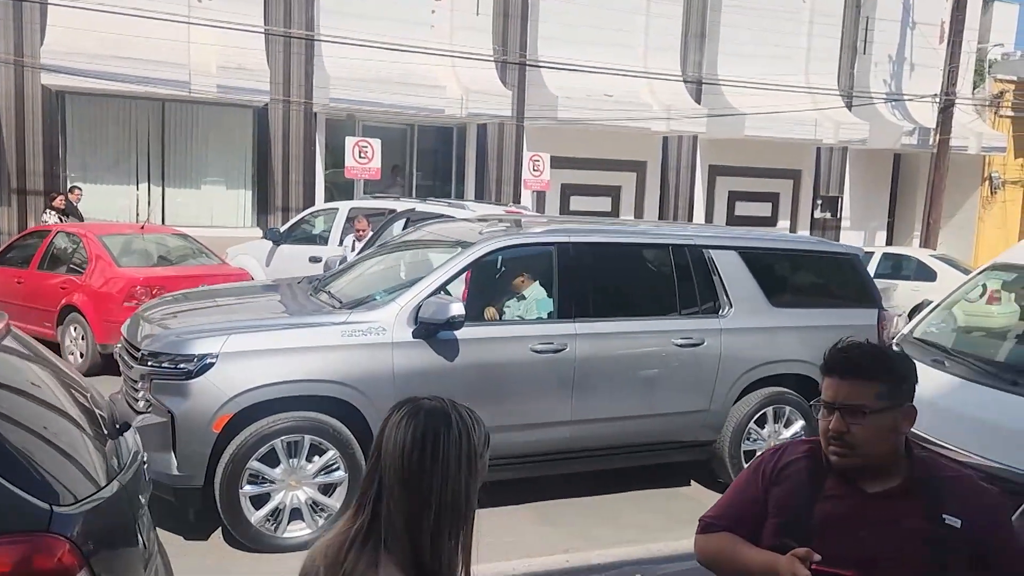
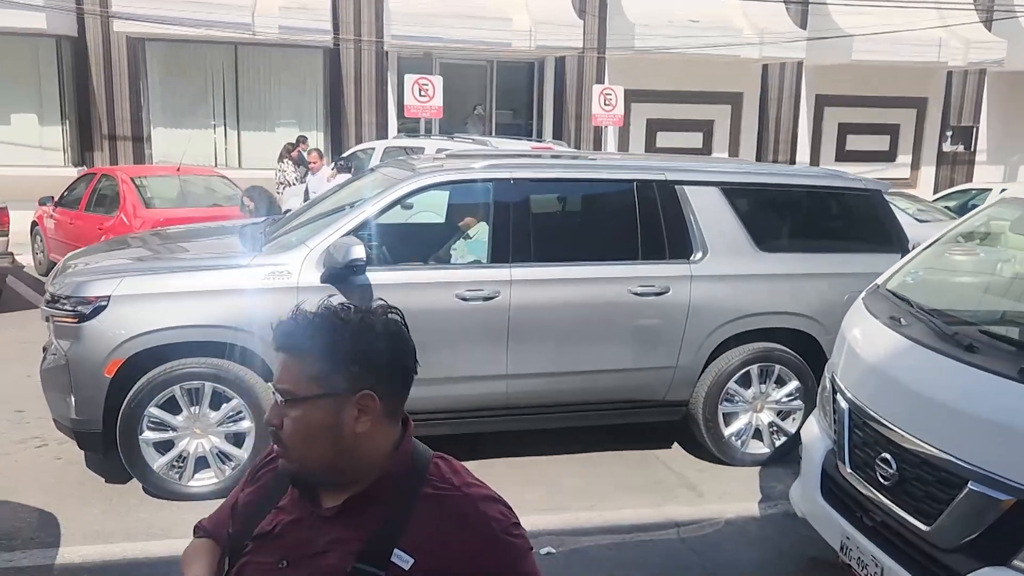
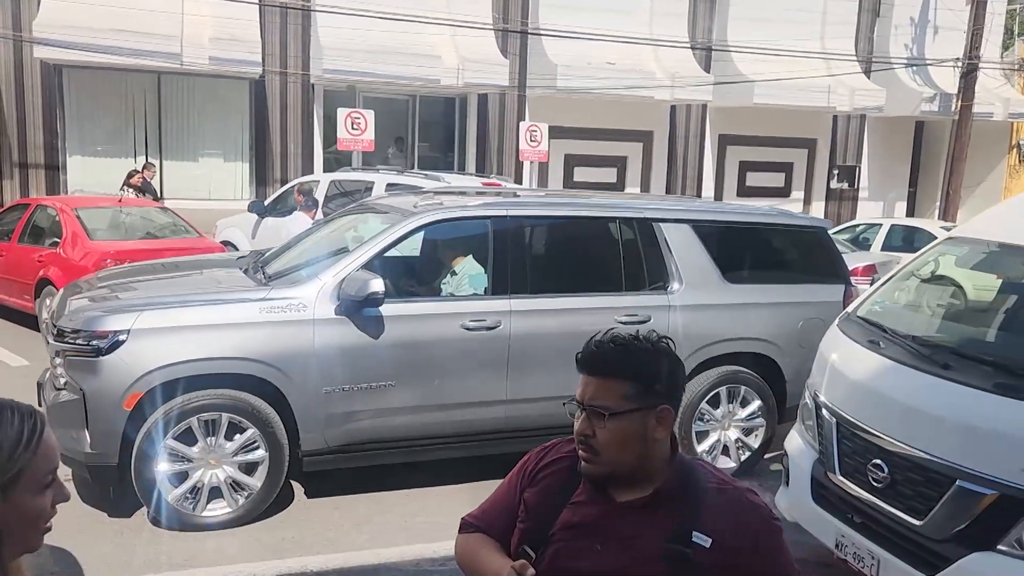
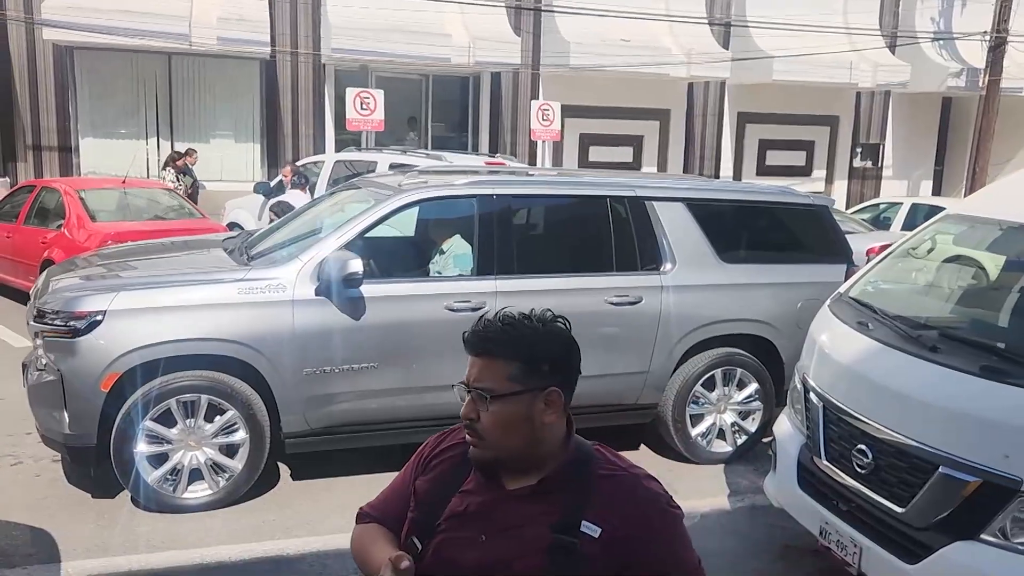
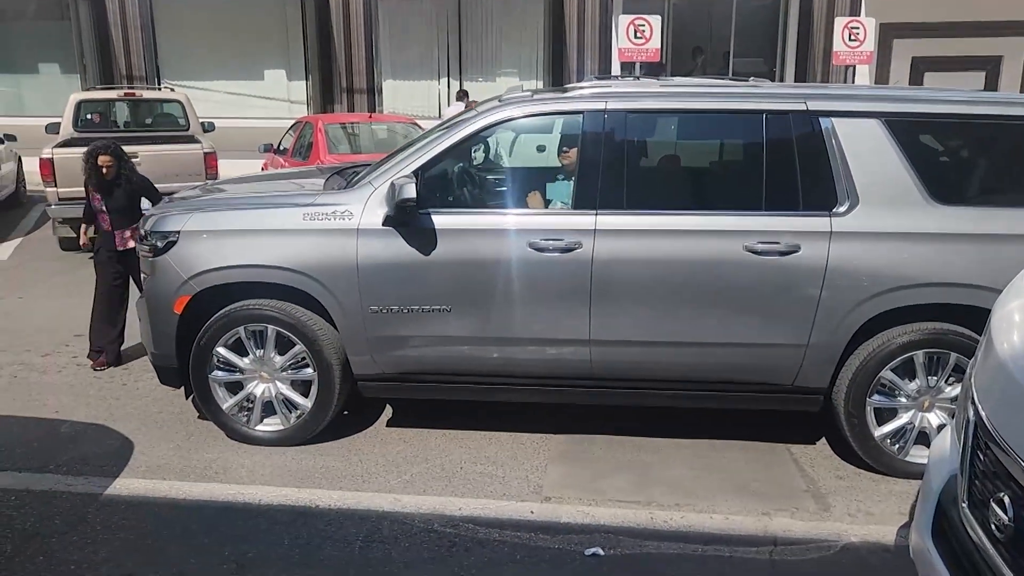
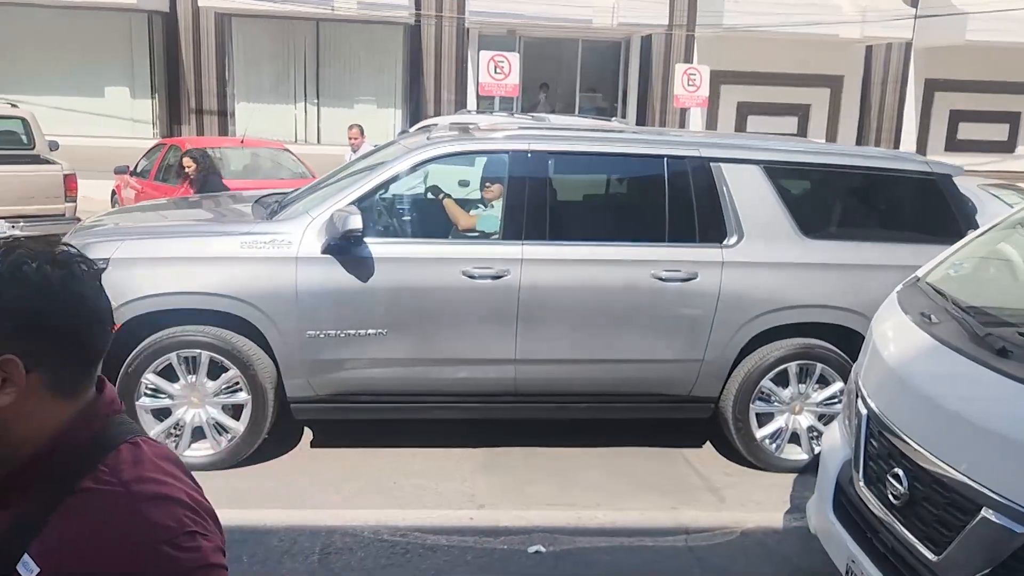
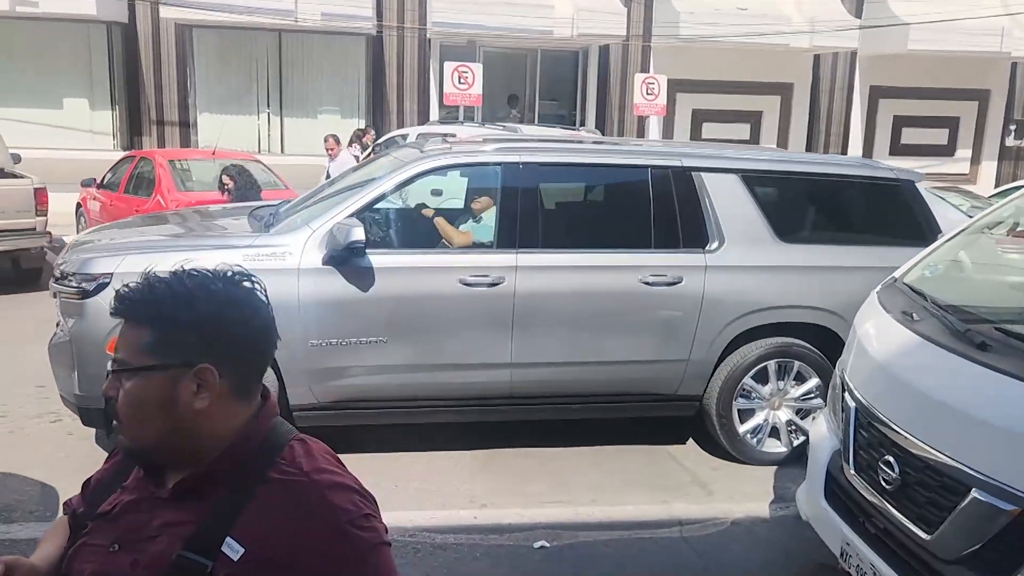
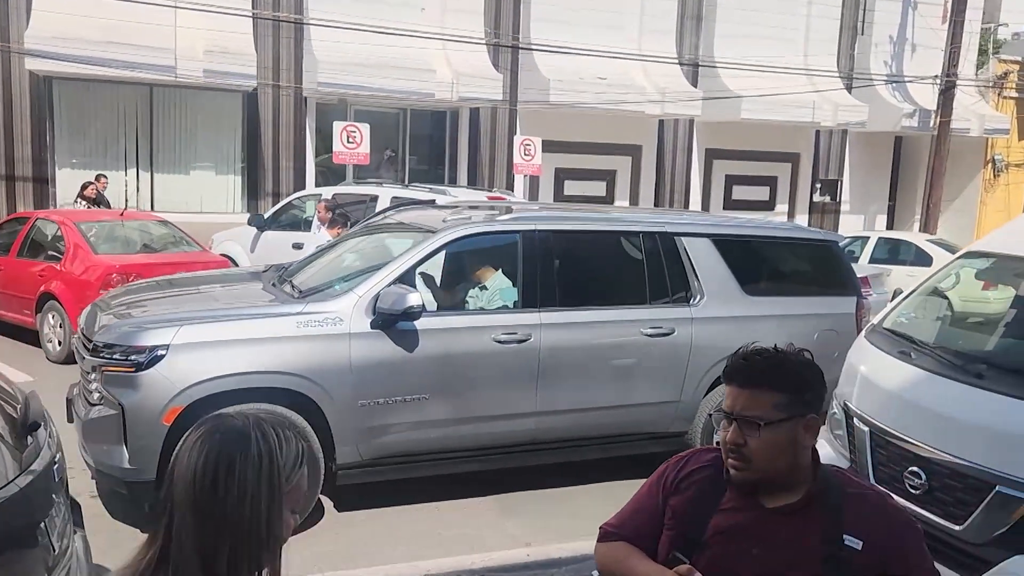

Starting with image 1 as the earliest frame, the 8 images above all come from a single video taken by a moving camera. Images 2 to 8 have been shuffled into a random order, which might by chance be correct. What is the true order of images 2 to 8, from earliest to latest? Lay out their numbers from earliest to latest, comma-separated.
8, 3, 4, 2, 7, 6, 5
